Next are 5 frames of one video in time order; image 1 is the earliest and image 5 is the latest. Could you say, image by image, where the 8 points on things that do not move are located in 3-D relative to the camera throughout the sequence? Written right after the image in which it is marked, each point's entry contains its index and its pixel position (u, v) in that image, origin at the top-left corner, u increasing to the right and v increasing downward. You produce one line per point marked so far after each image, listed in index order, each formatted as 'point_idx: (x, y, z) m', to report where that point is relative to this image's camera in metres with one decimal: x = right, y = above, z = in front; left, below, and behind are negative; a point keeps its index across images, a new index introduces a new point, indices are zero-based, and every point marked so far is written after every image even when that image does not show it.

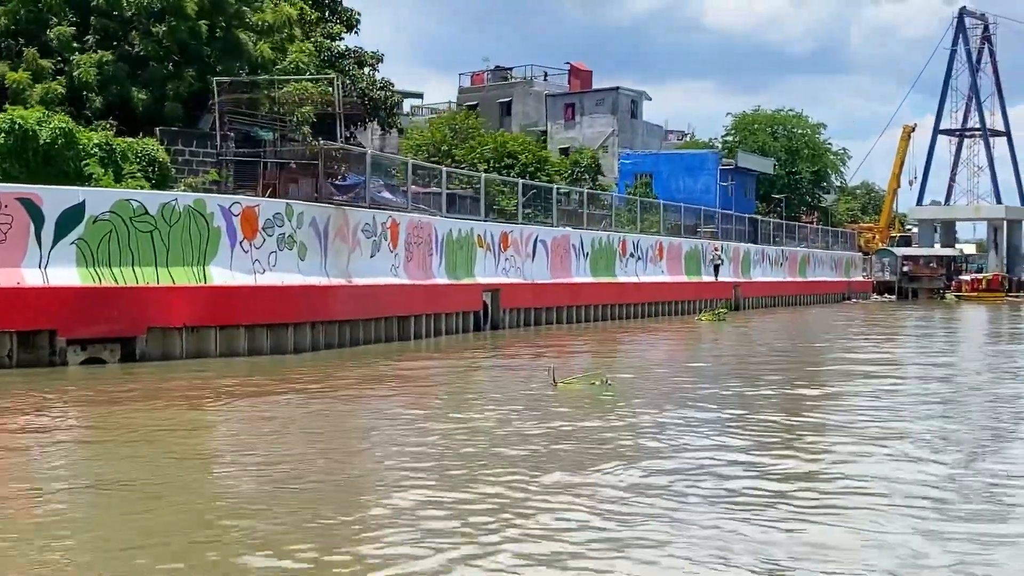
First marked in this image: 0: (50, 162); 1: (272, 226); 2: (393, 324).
0: (-5.4, +1.5, +17.9) m
1: (-2.4, +0.6, +15.3) m
2: (-1.5, -0.4, +18.2) m
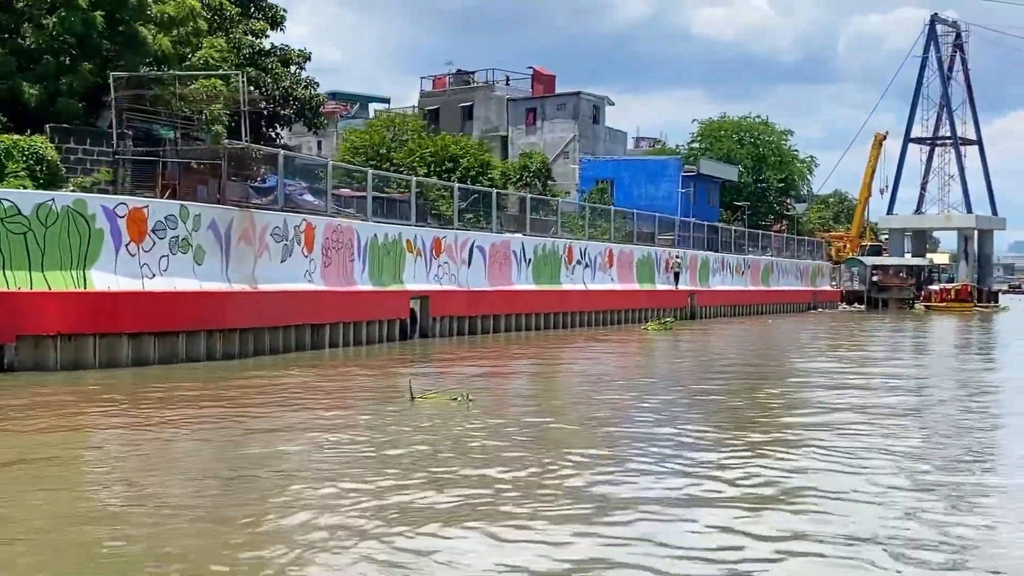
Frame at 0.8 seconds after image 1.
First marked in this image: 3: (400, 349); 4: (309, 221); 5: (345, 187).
0: (-6.3, +1.4, +17.1) m
1: (-3.4, +0.6, +14.5) m
2: (-2.4, -0.5, +17.5) m
3: (-1.5, -0.8, +19.8) m
4: (-2.4, +0.8, +17.9) m
5: (-2.1, +1.3, +19.6) m
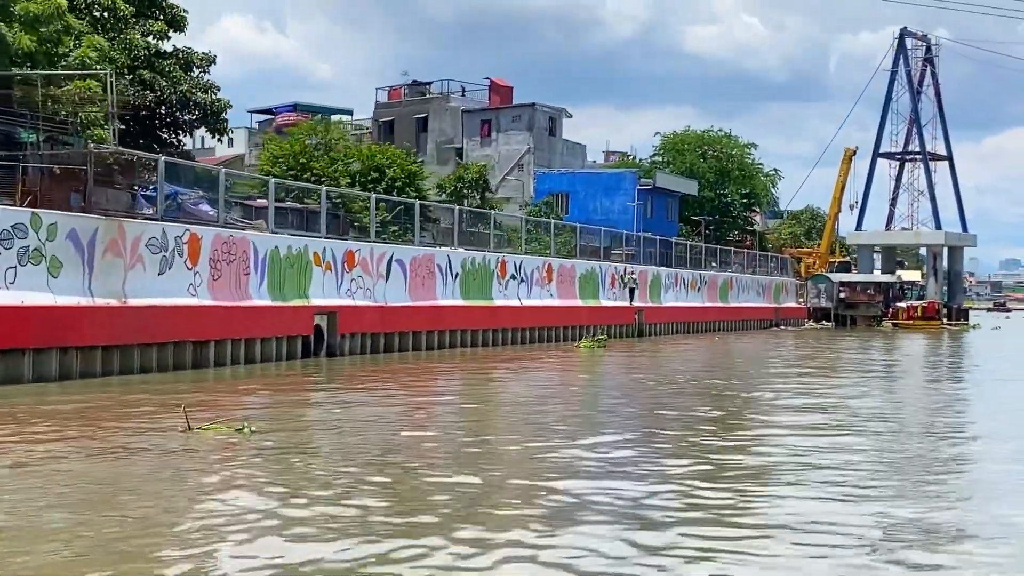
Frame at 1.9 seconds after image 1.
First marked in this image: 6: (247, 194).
0: (-7.5, +1.3, +16.1) m
1: (-4.5, +0.4, +13.5) m
2: (-3.6, -0.7, +16.4) m
3: (-2.6, -1.0, +18.8) m
4: (-3.6, +0.6, +16.9) m
5: (-3.3, +1.1, +18.6) m
6: (-3.3, +1.2, +18.7) m
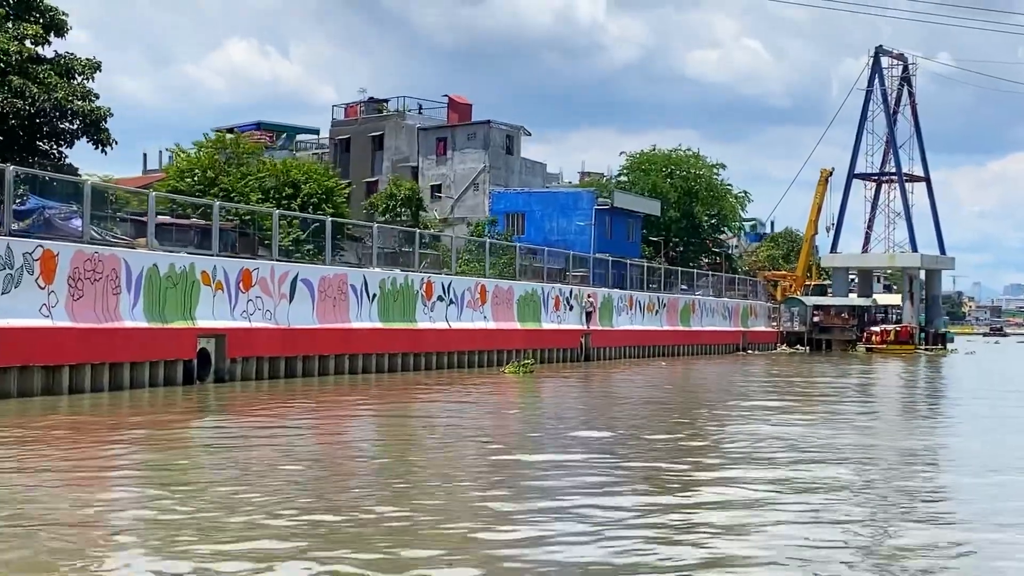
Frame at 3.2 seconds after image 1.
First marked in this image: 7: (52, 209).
0: (-8.7, +1.1, +14.8) m
1: (-5.7, +0.3, +12.2) m
2: (-4.8, -0.9, +15.2) m
3: (-3.9, -1.2, +17.6) m
4: (-4.8, +0.4, +15.7) m
5: (-4.6, +0.9, +17.4) m
6: (-4.5, +0.9, +17.4) m
7: (-4.9, +0.8, +15.7) m
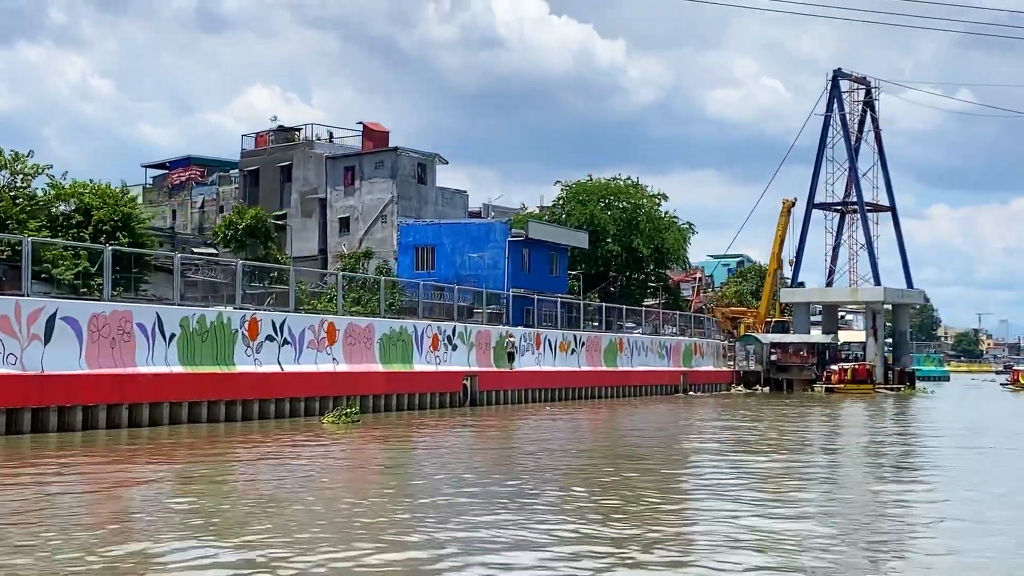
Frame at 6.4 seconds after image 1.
0: (-11.3, +0.7, +12.0) m
1: (-8.4, 0.0, +9.4) m
2: (-7.4, -1.2, +12.3) m
3: (-6.4, -1.6, +14.6) m
4: (-7.4, +0.1, +12.8) m
5: (-7.1, +0.5, +14.5) m
6: (-7.1, +0.5, +14.6) m
7: (-7.5, +0.5, +12.8) m
